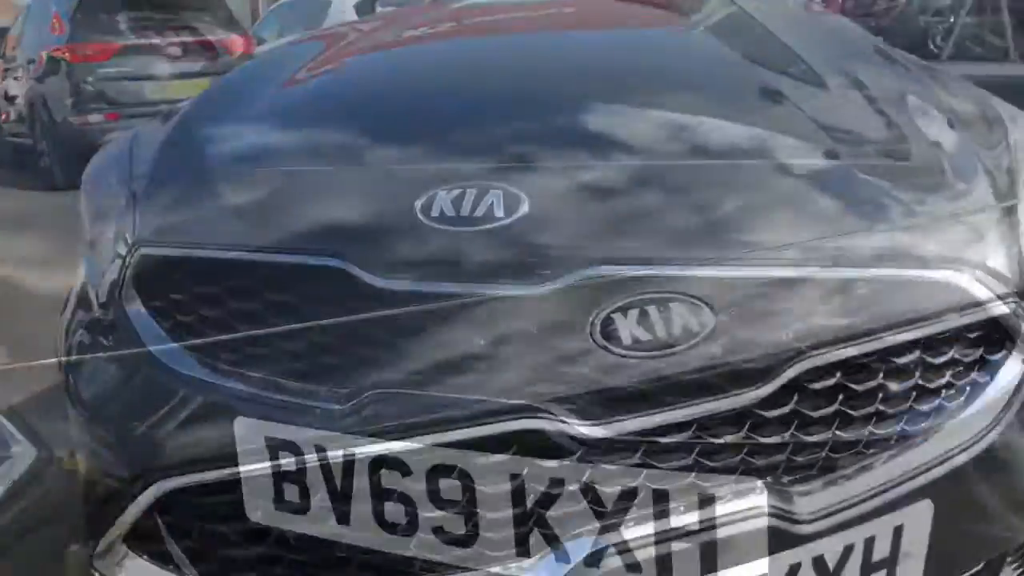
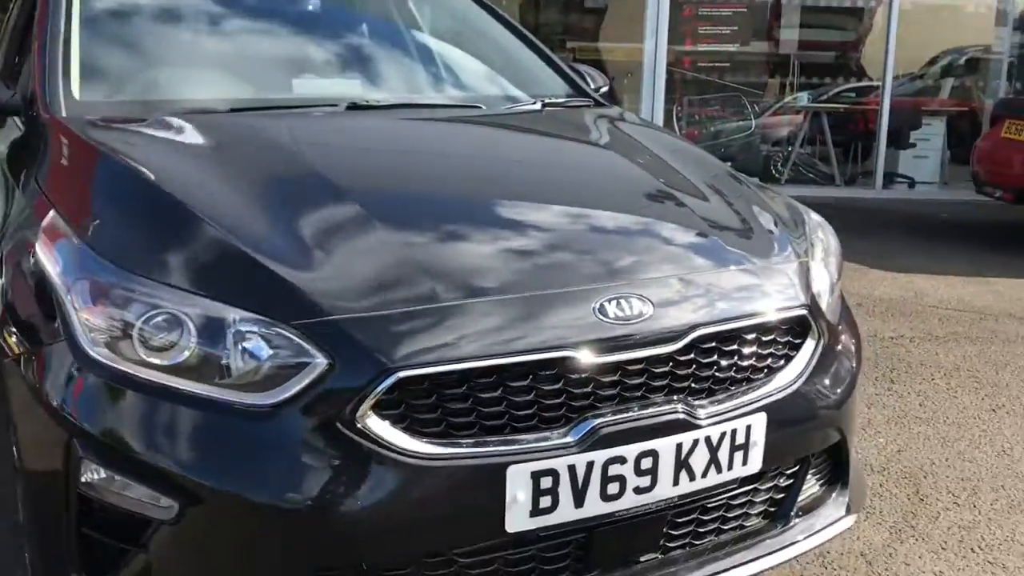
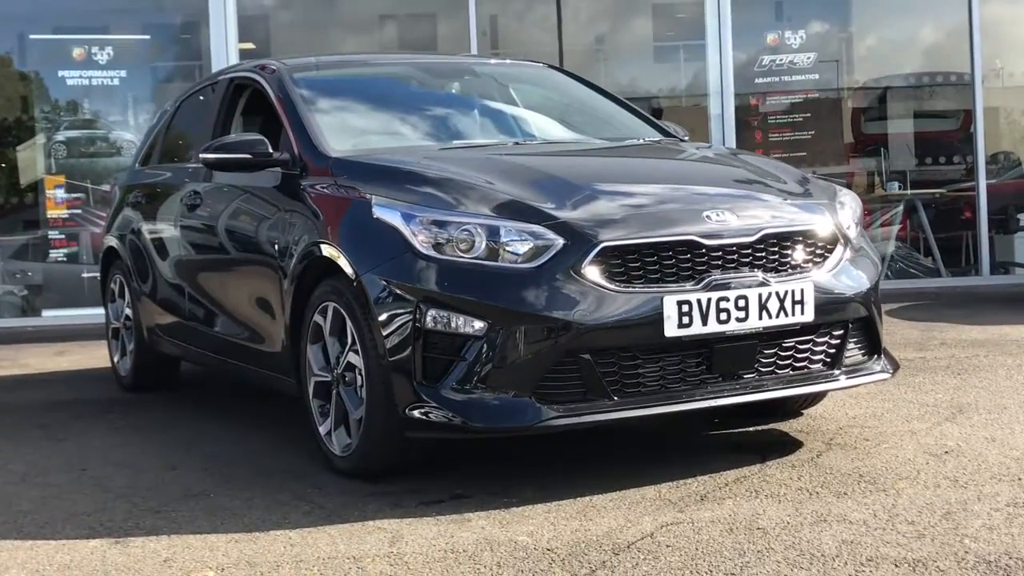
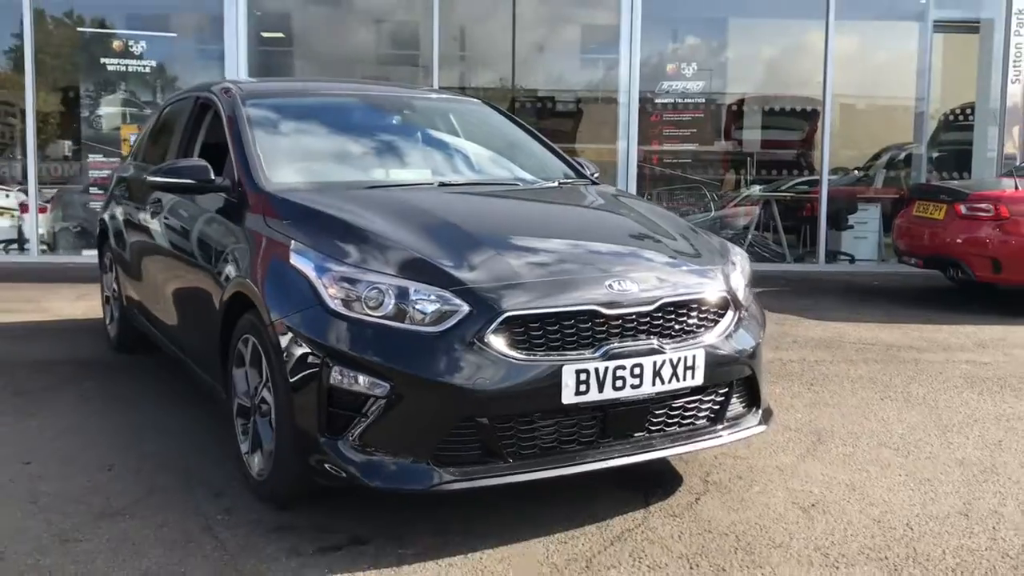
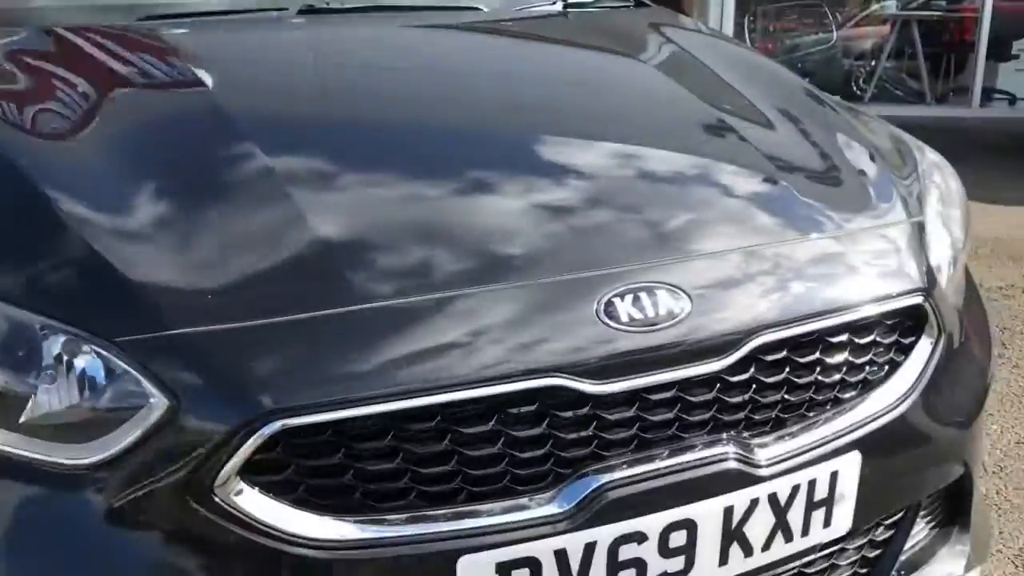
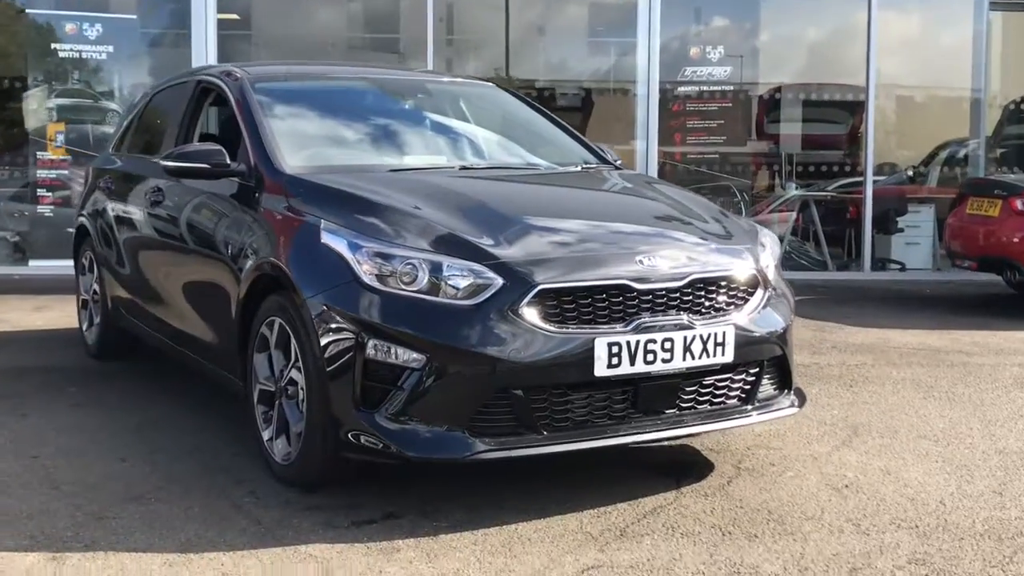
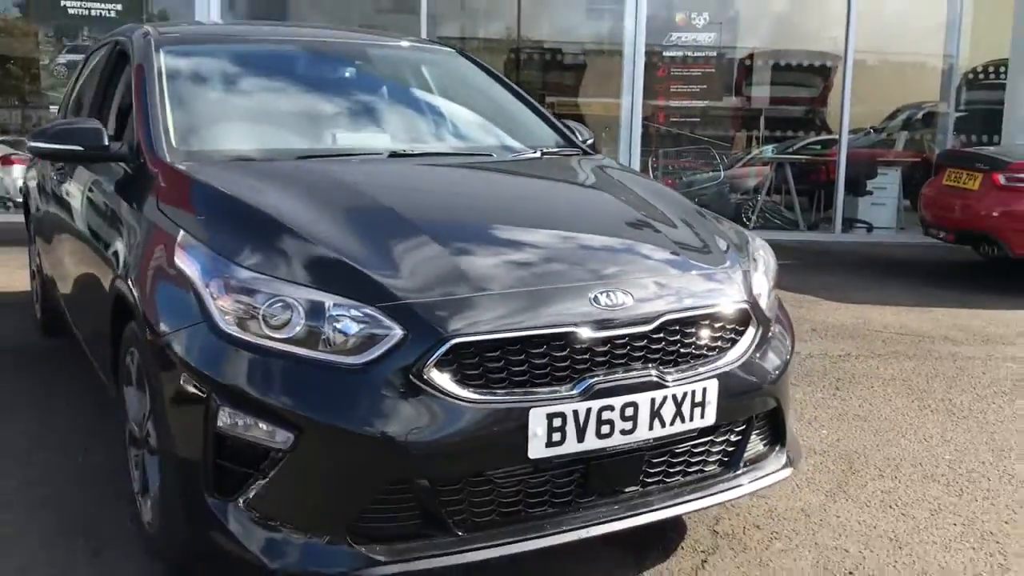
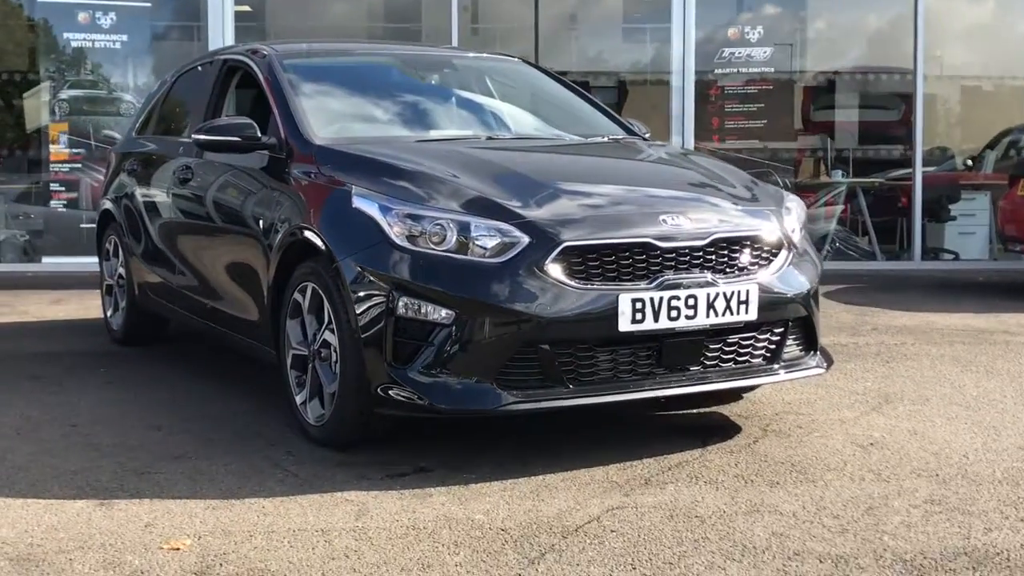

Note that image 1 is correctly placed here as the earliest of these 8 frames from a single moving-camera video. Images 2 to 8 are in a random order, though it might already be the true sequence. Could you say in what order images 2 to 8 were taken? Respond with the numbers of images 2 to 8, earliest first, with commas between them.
5, 2, 7, 4, 6, 8, 3
